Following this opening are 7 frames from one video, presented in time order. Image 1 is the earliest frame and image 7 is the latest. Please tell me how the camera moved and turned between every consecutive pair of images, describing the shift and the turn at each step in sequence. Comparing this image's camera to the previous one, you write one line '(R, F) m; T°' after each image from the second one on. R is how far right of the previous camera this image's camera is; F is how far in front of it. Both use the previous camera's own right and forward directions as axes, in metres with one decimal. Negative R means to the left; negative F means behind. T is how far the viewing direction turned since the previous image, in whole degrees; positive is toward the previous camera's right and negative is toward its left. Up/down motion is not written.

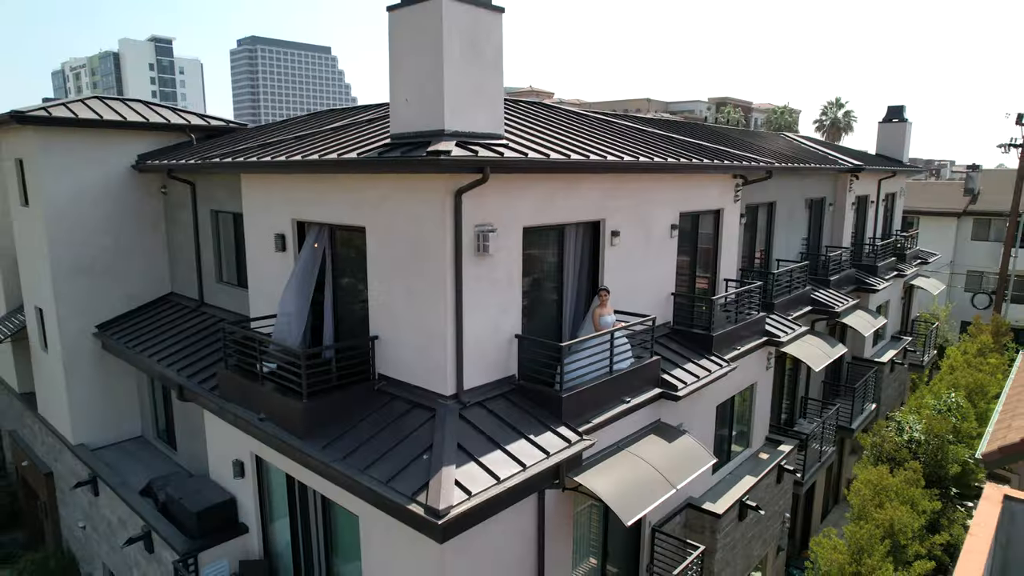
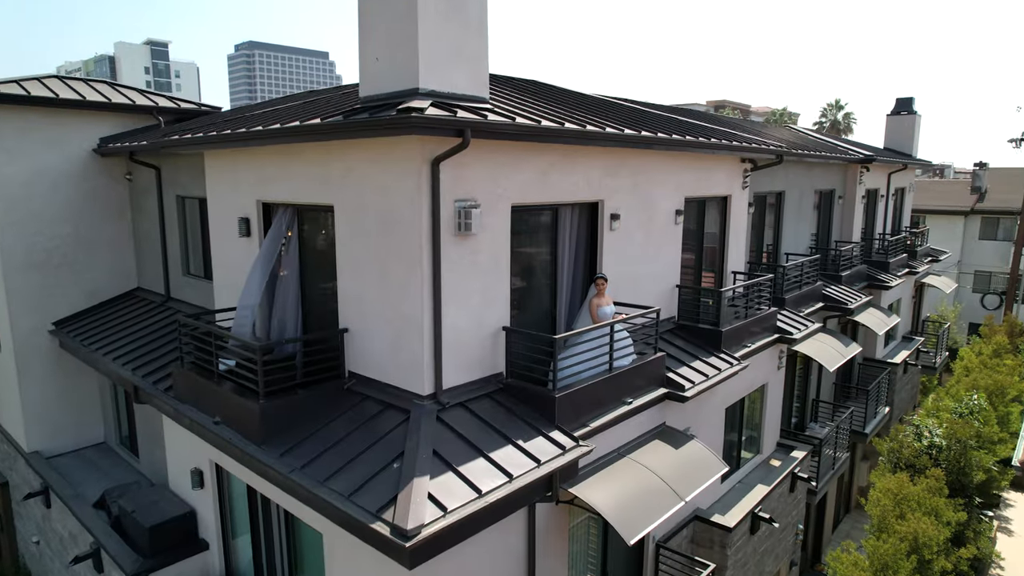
(+0.2, +1.0) m; 0°
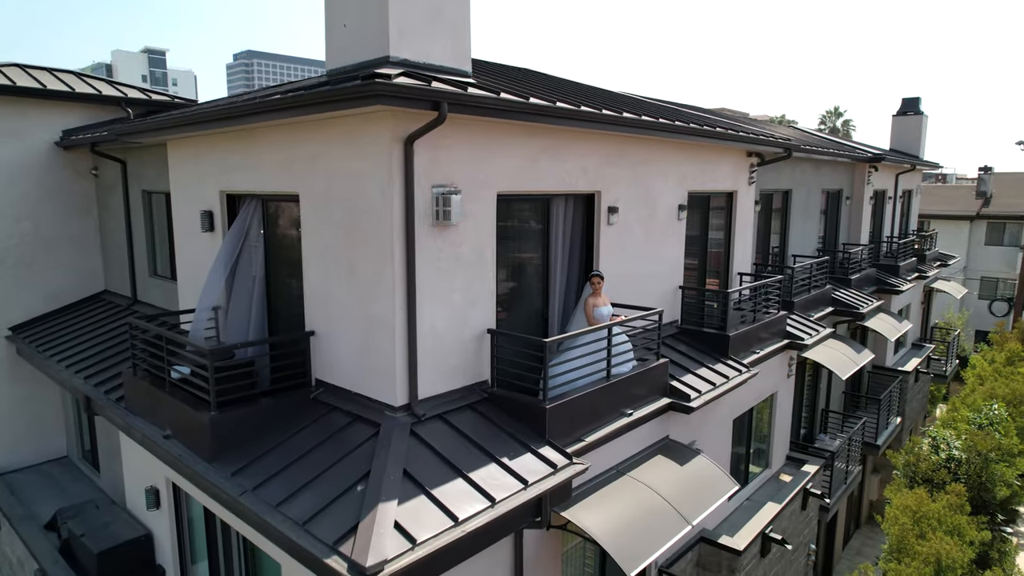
(+0.2, +0.8) m; 0°
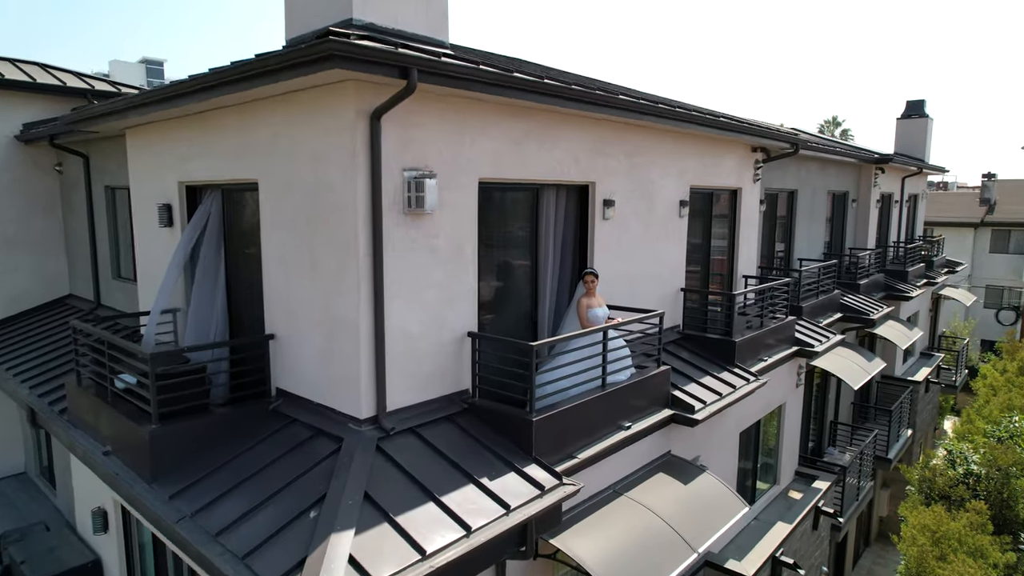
(+0.2, +0.8) m; 0°
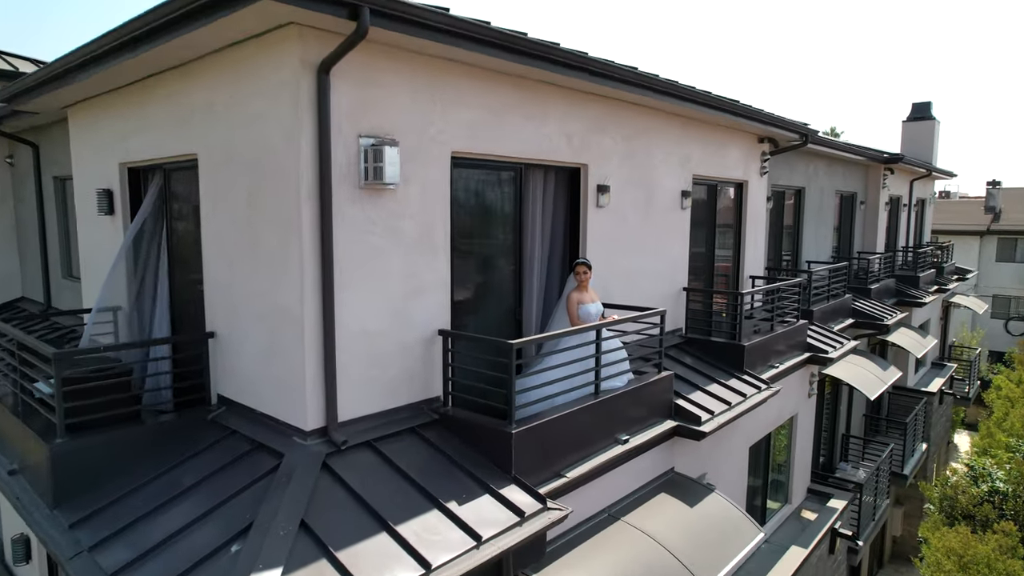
(+0.2, +0.9) m; 0°
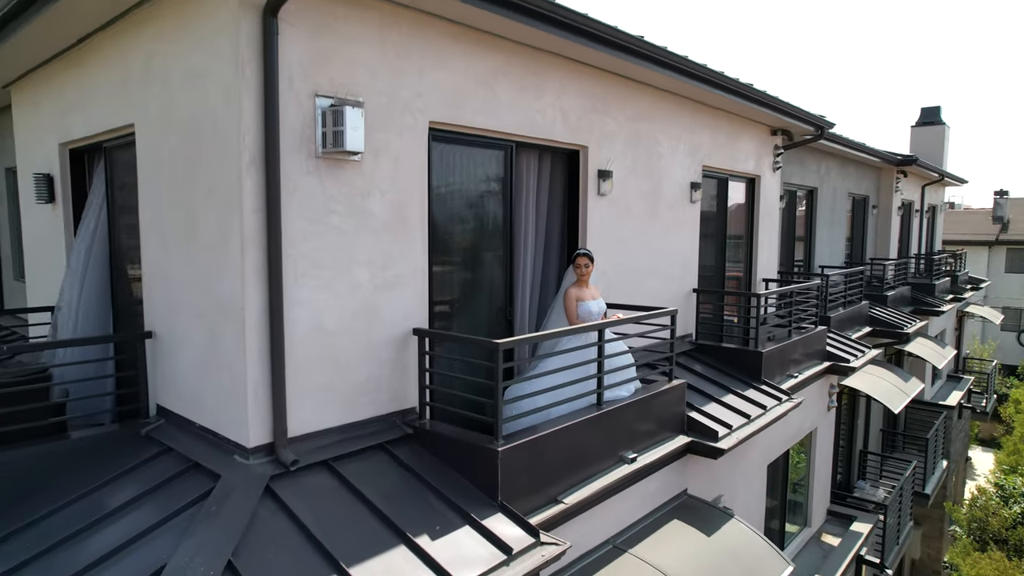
(+0.1, +0.8) m; 0°
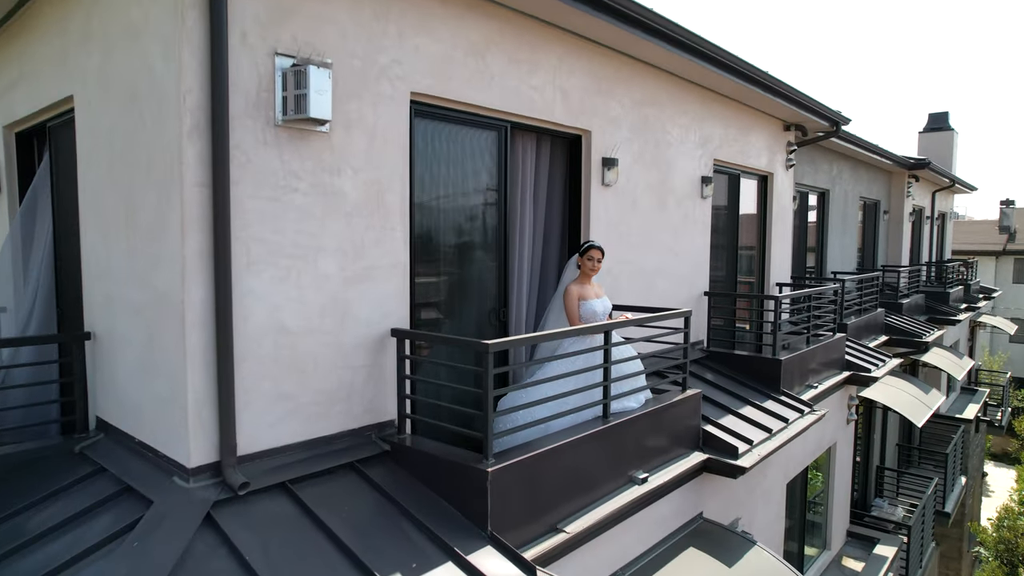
(0.0, +0.6) m; 0°
